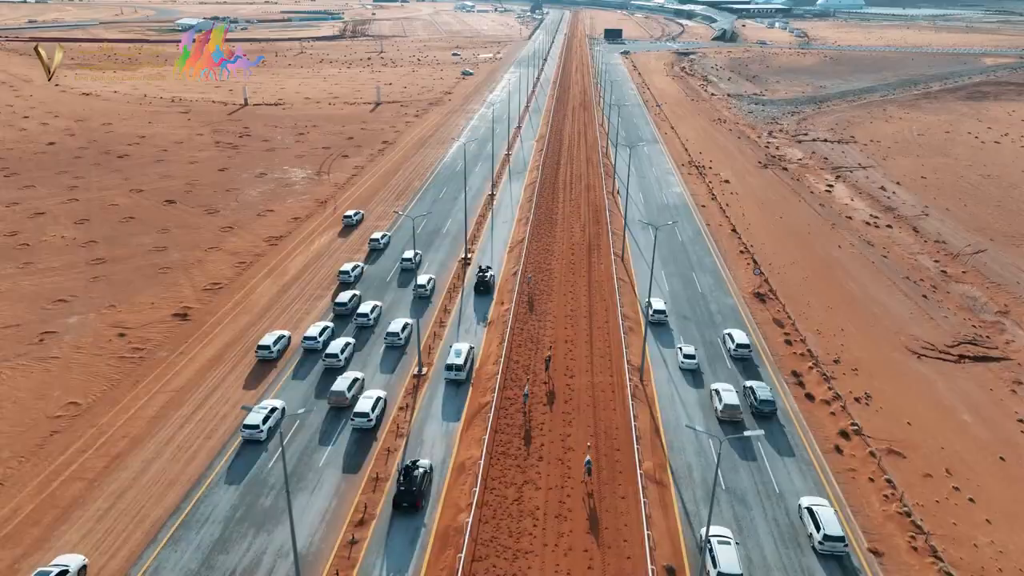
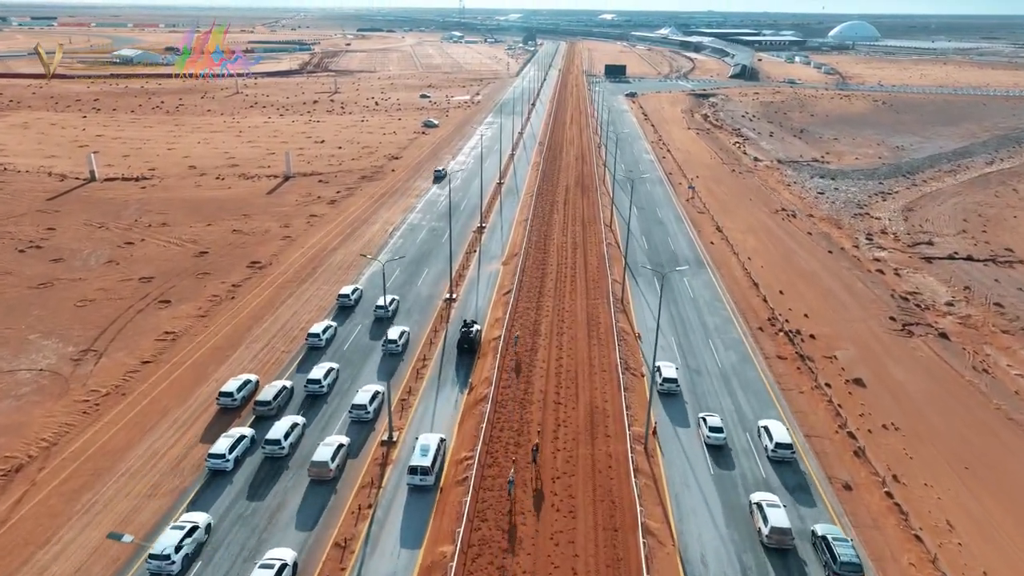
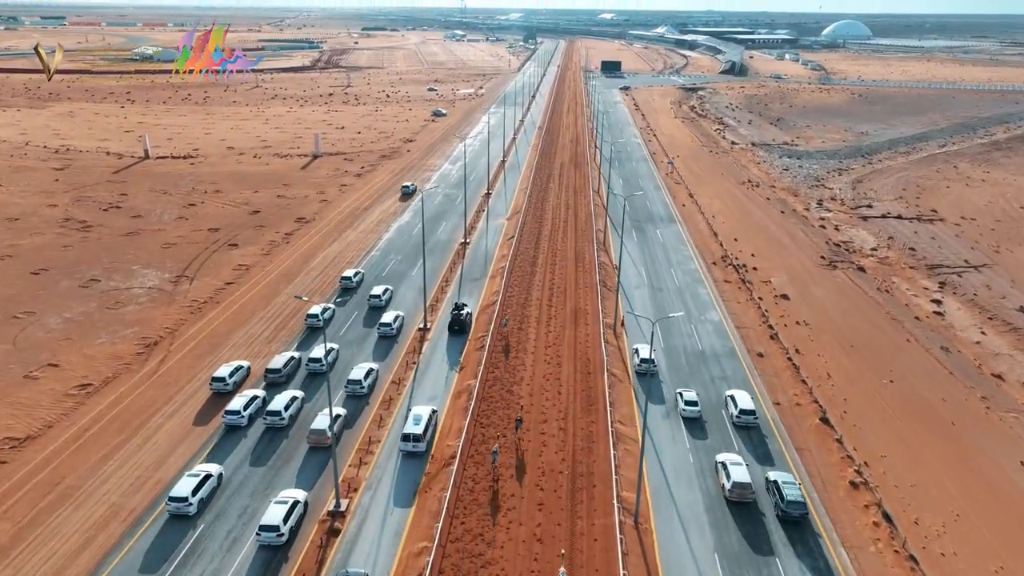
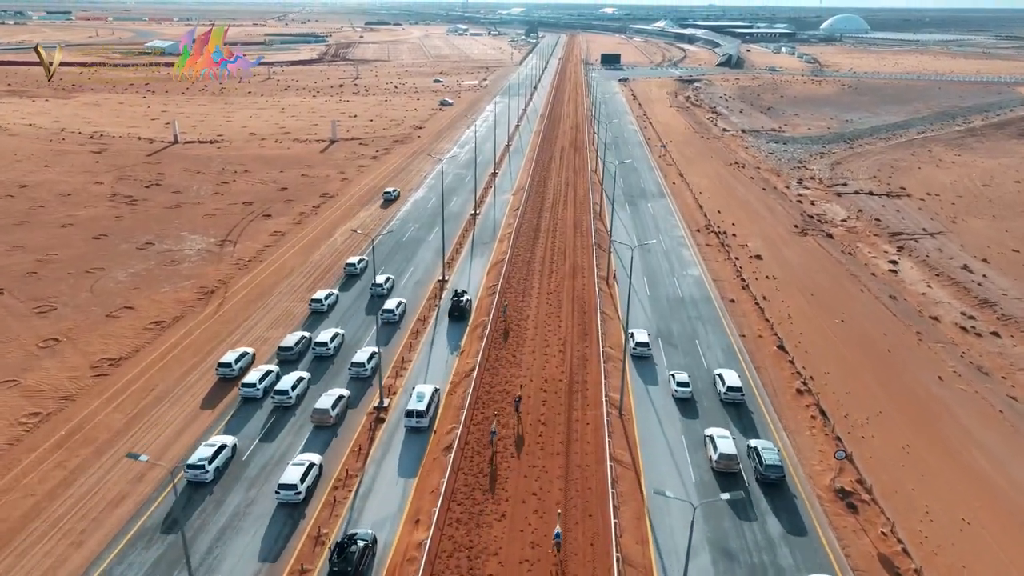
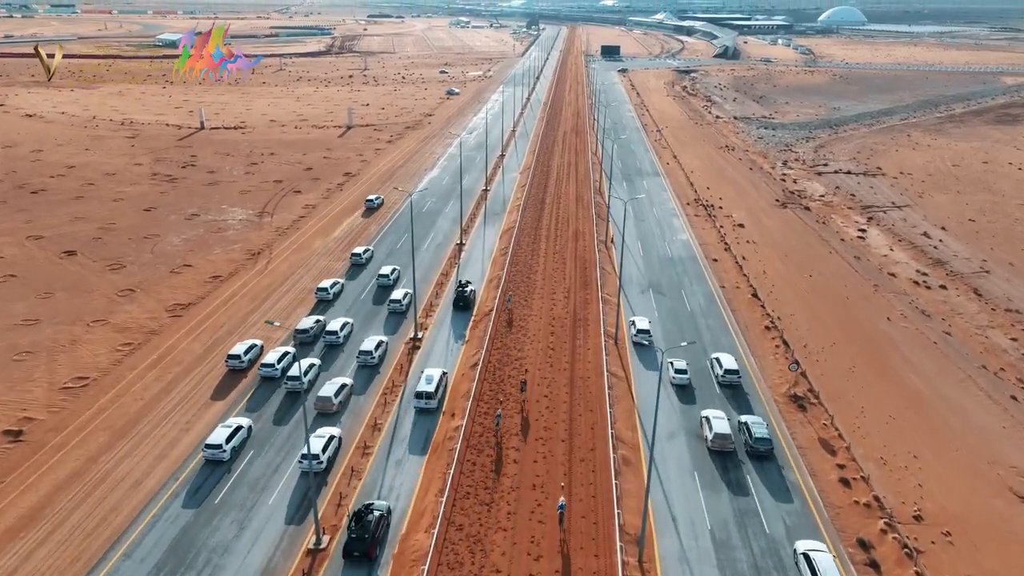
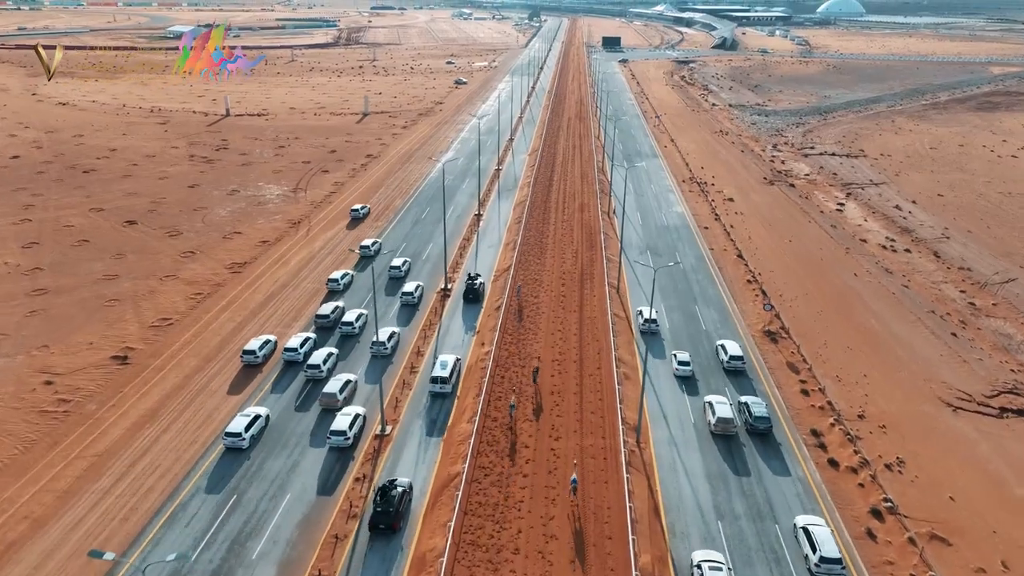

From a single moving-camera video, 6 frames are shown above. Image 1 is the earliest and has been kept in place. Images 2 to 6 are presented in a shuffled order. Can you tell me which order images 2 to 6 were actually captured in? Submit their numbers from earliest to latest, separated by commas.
6, 5, 4, 3, 2
